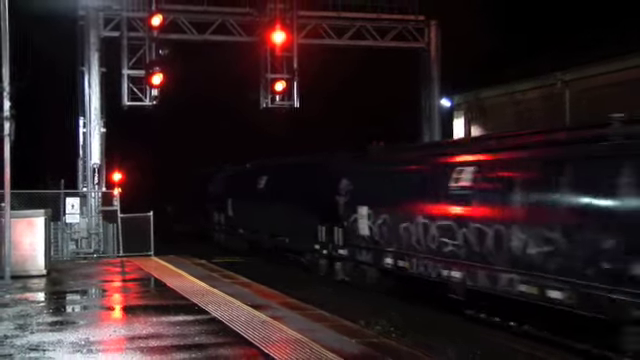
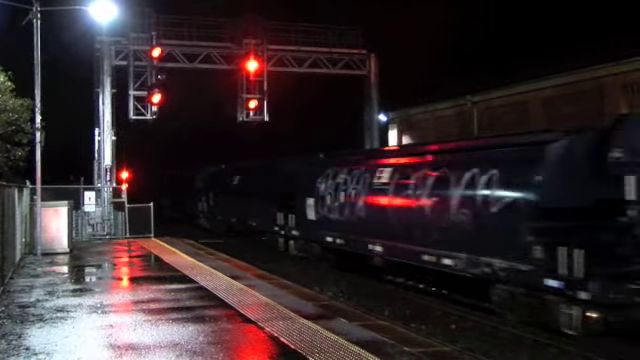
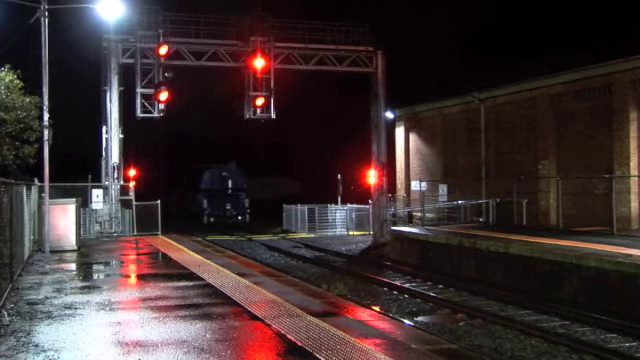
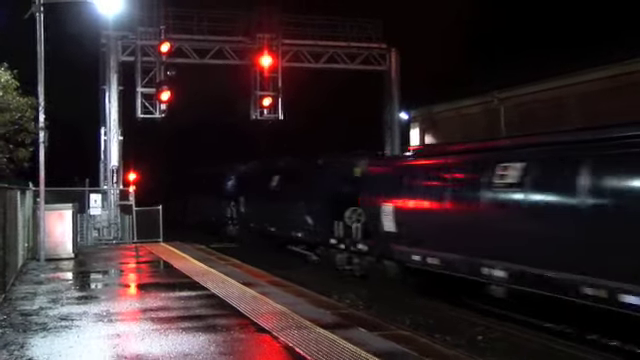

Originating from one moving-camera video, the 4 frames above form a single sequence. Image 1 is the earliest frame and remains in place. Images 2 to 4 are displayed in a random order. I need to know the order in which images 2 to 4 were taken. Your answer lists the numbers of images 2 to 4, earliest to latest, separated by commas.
4, 2, 3
